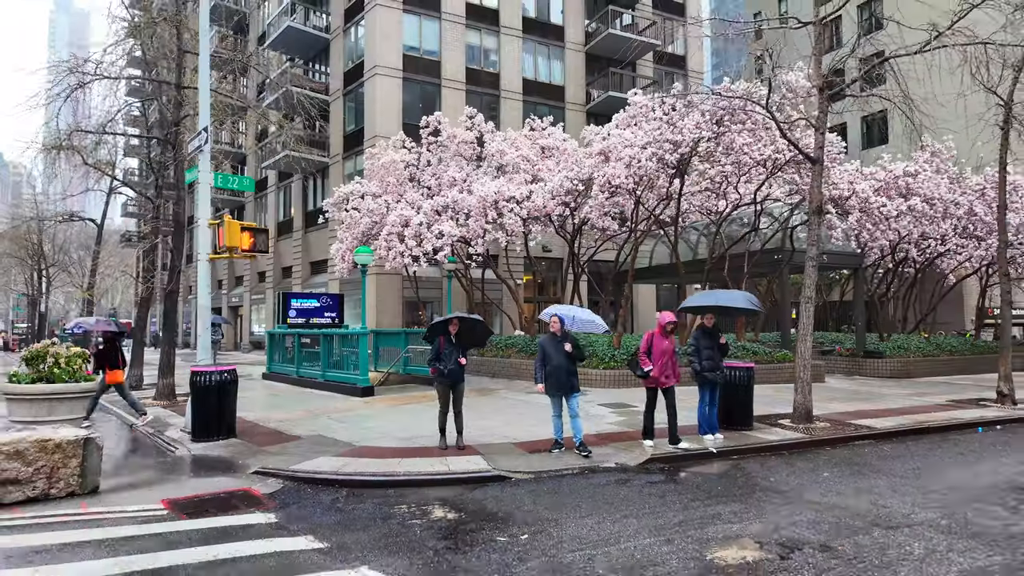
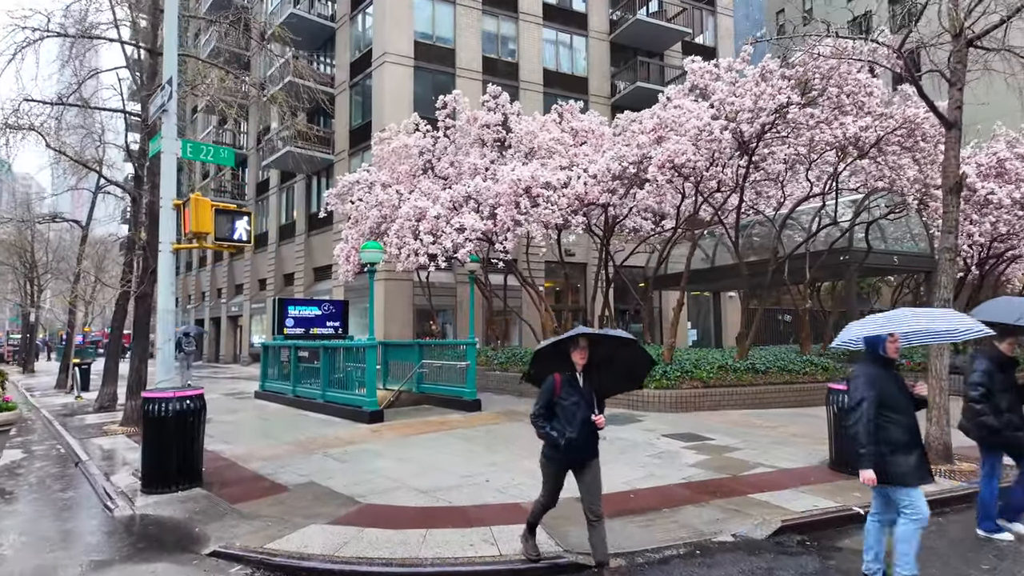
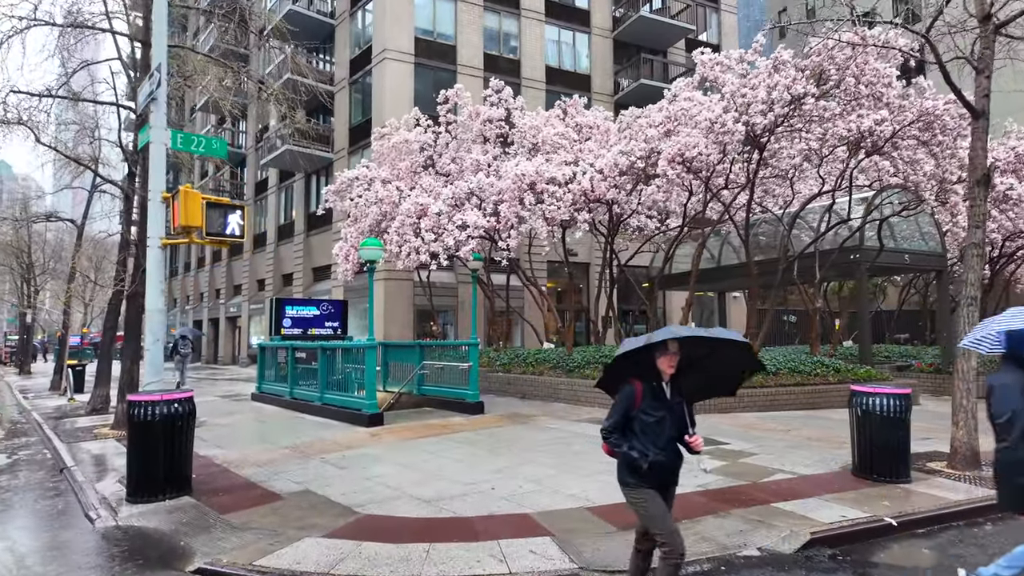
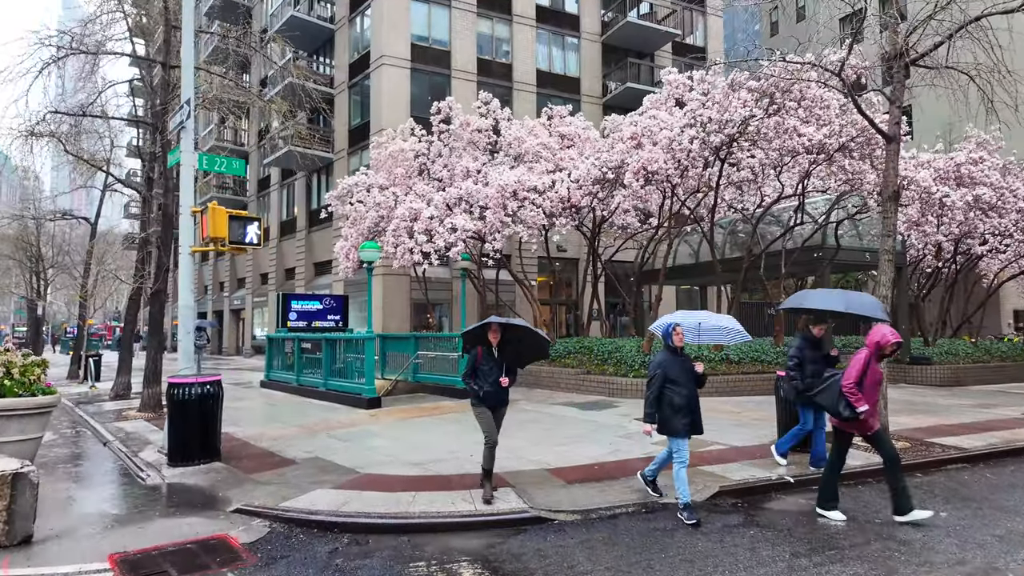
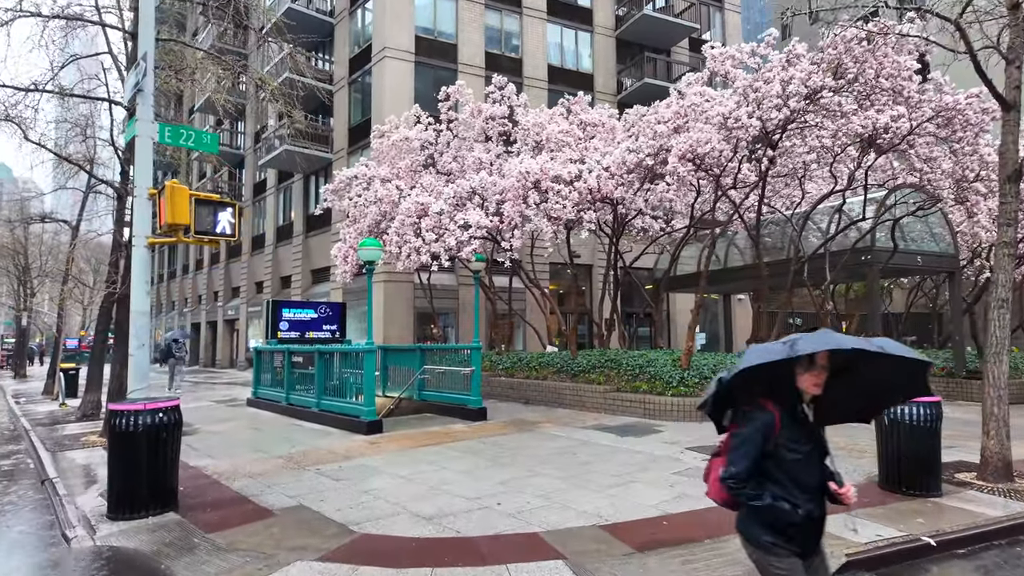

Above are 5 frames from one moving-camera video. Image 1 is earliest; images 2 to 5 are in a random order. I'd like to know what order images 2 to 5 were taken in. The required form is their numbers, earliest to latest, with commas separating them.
4, 2, 3, 5
